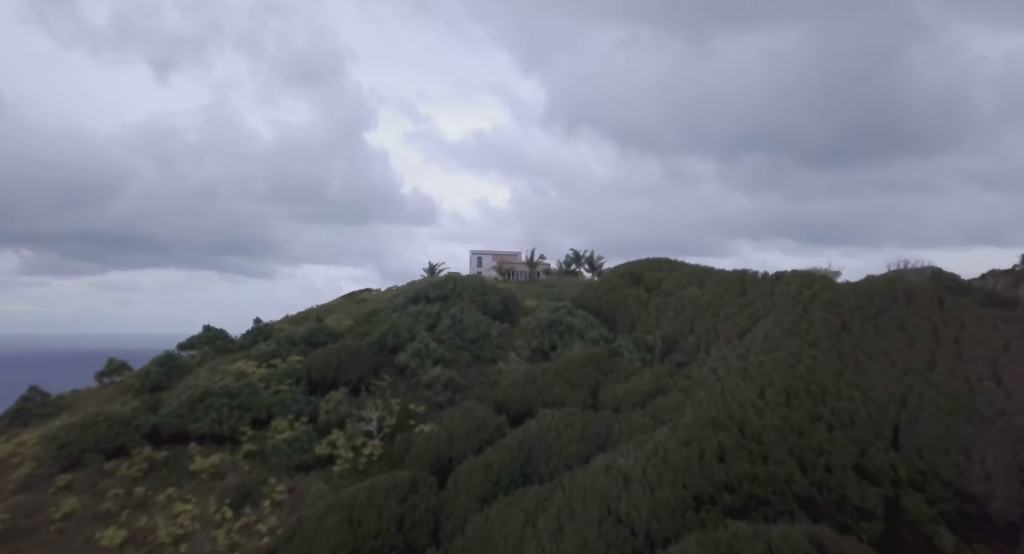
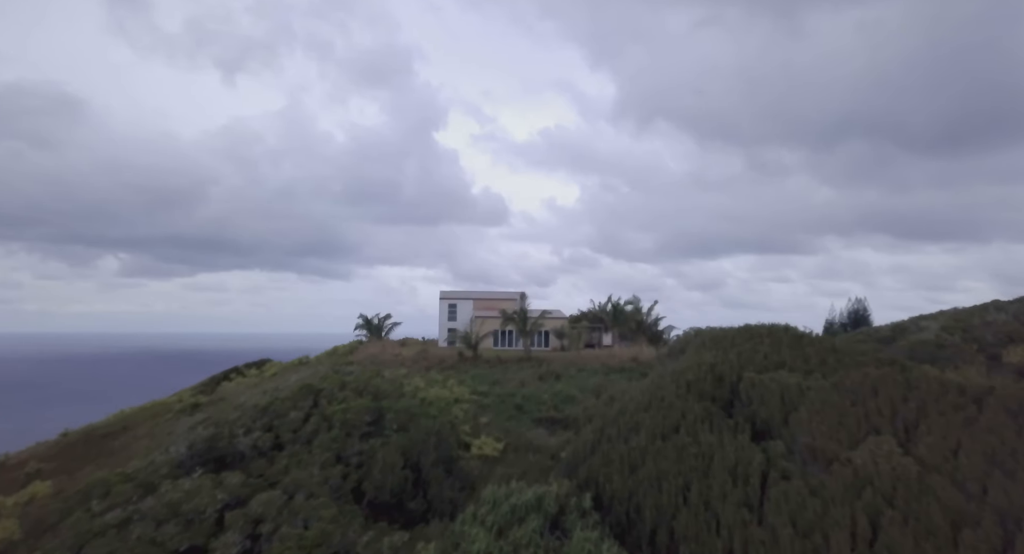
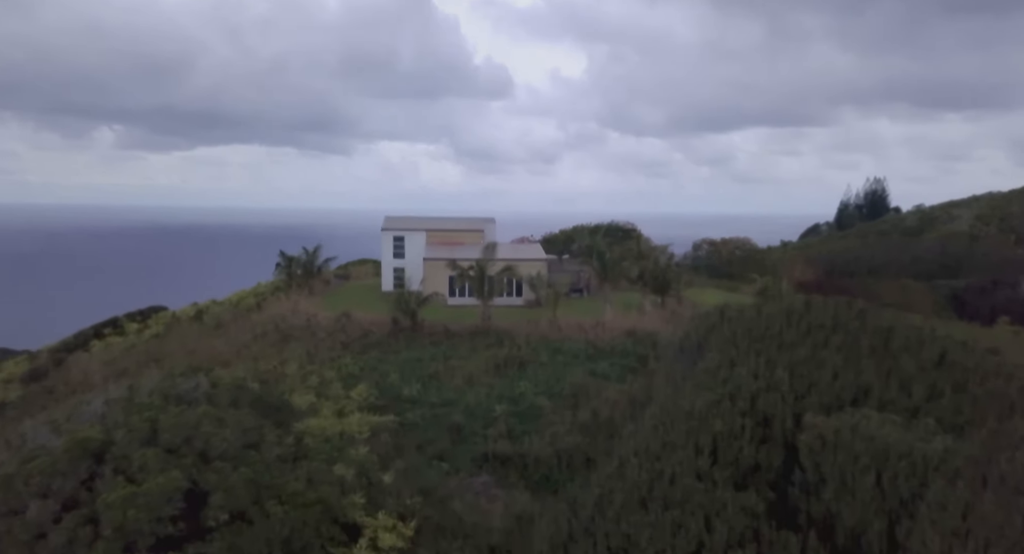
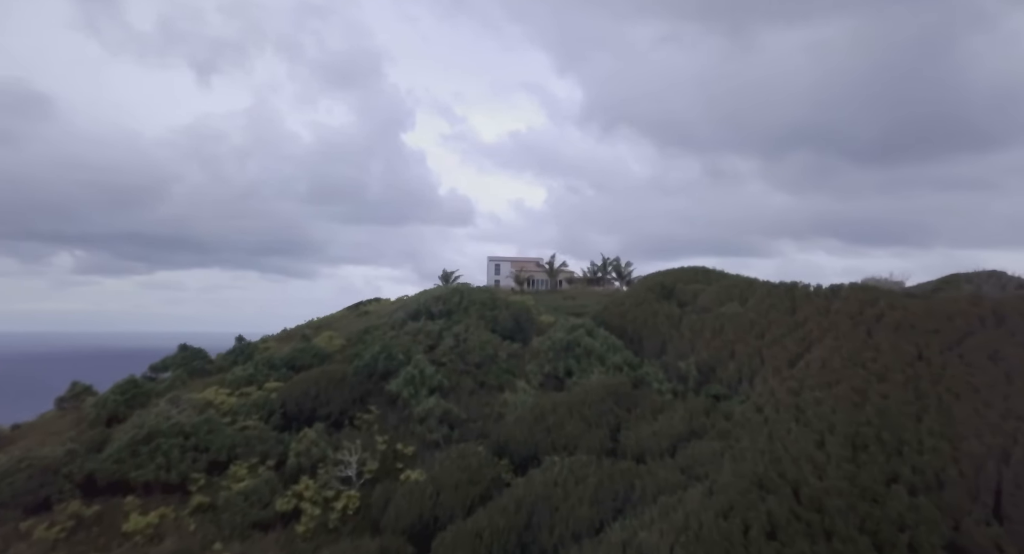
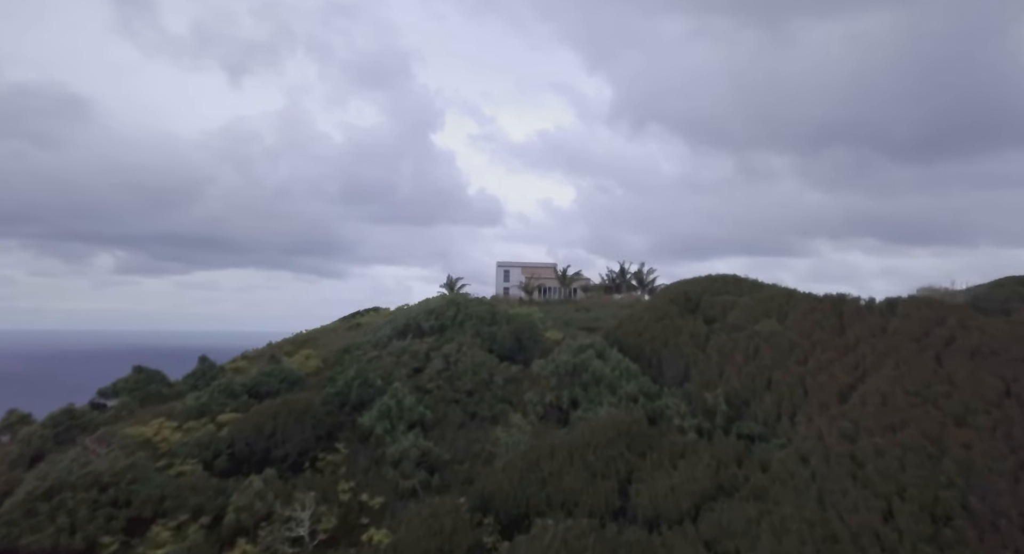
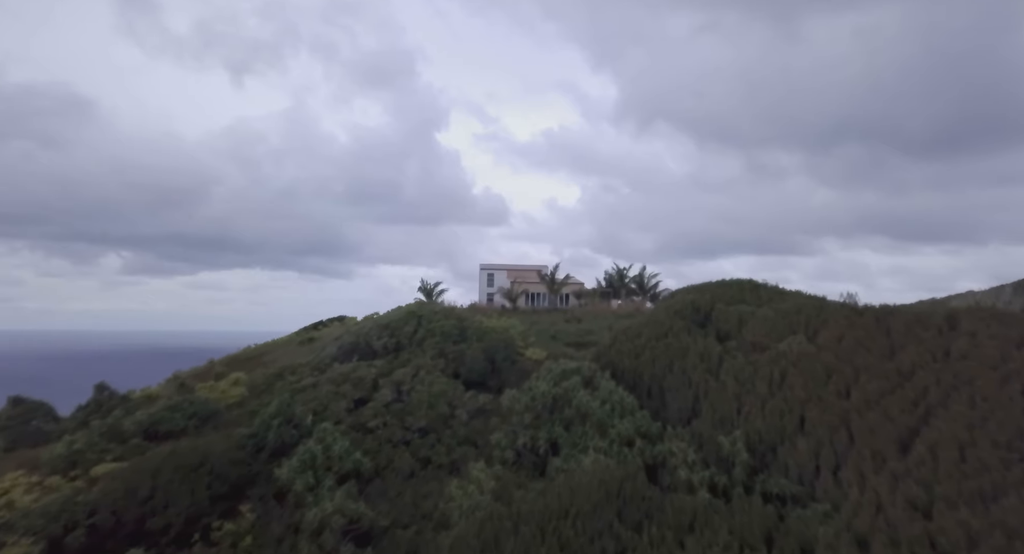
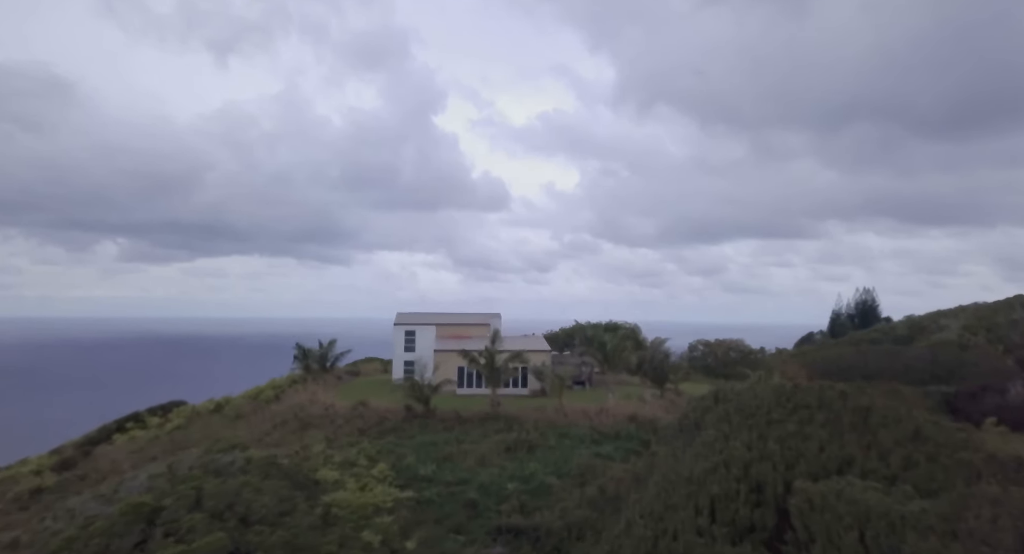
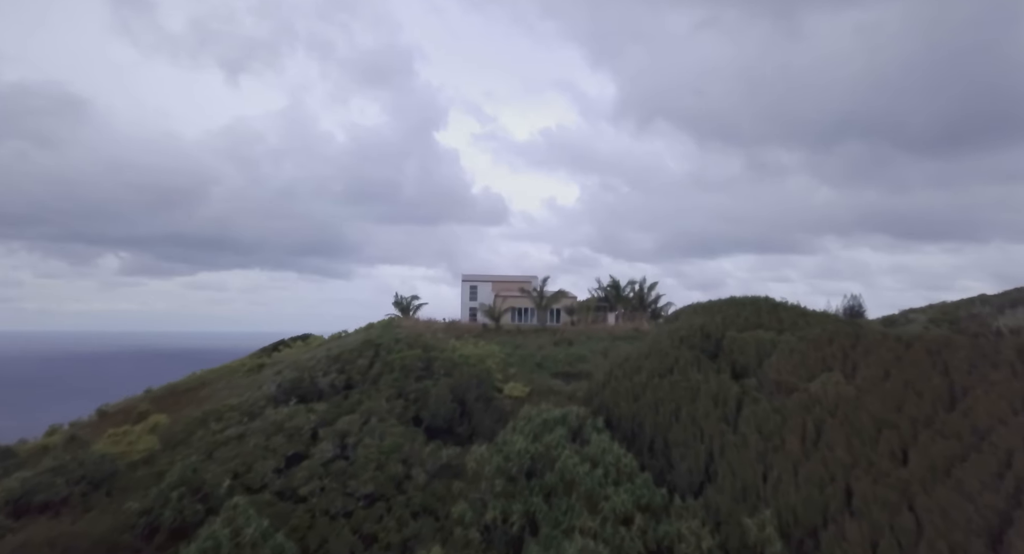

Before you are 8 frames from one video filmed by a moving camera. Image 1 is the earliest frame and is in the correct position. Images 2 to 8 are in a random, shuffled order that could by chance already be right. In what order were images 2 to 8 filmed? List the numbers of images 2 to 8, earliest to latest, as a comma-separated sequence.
4, 5, 6, 8, 2, 7, 3
